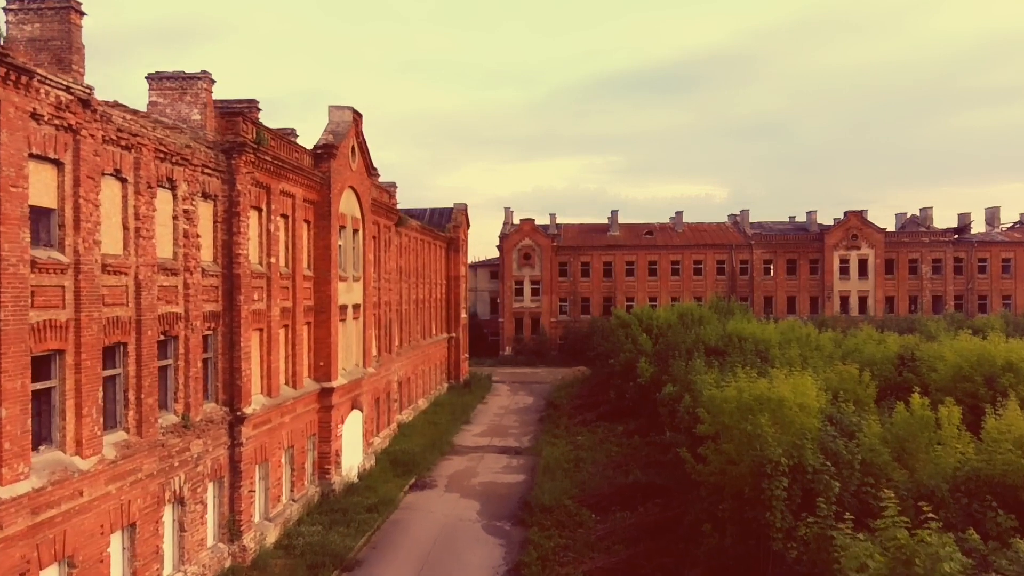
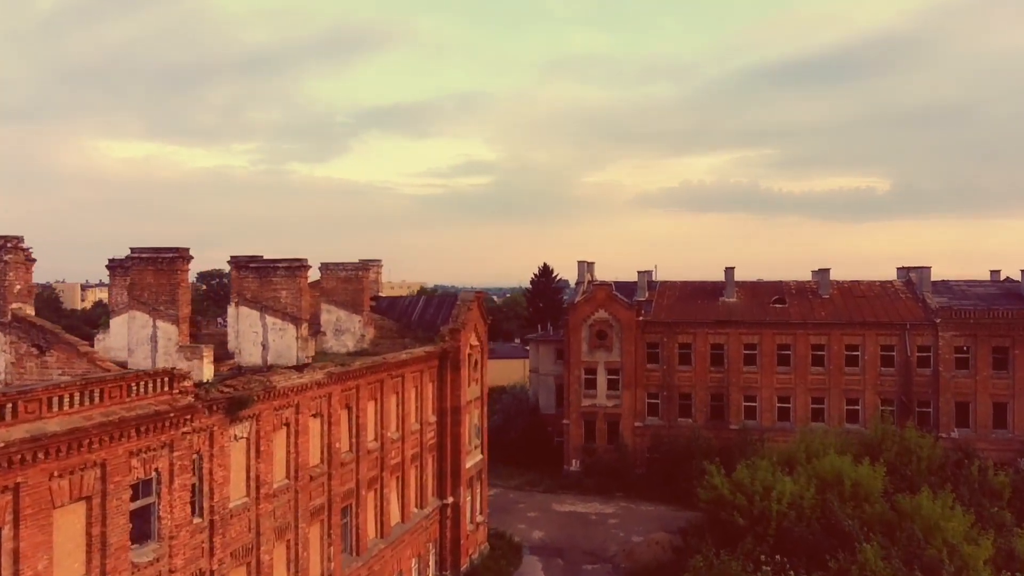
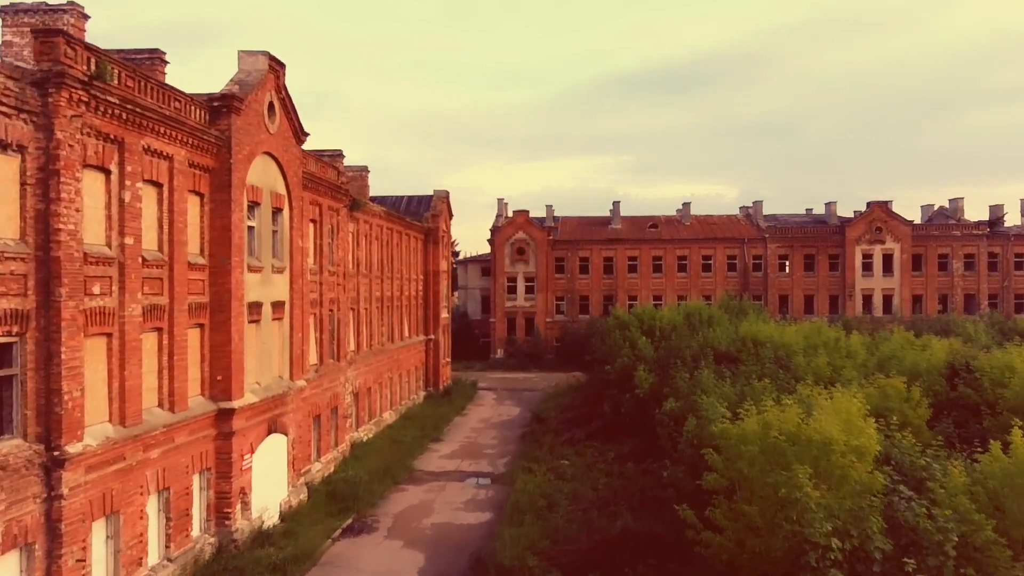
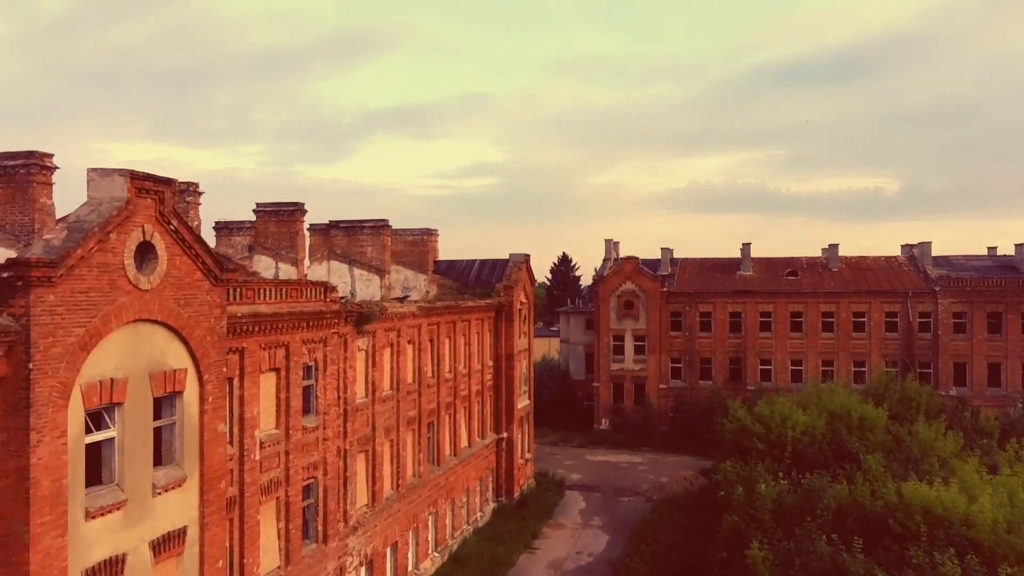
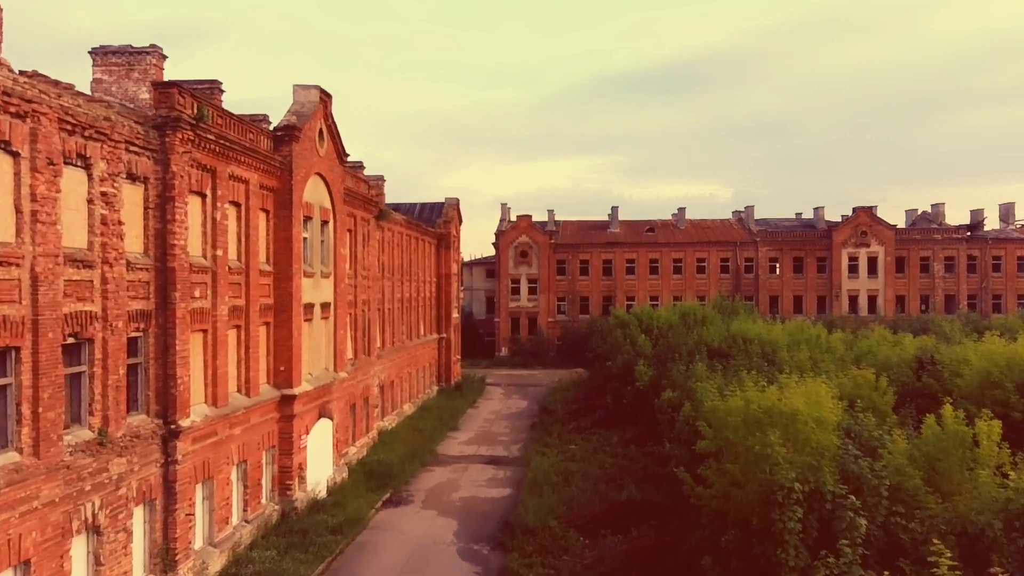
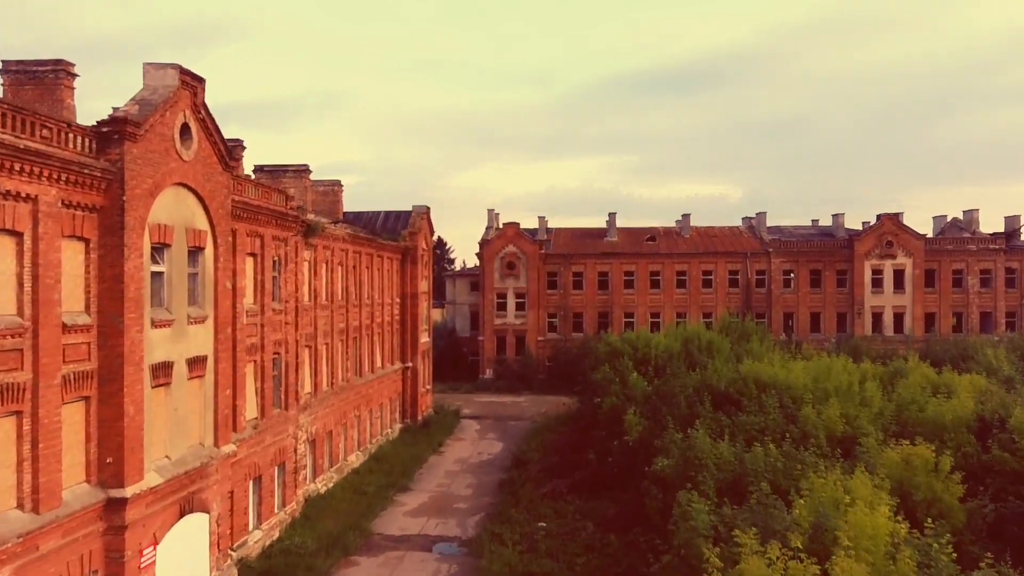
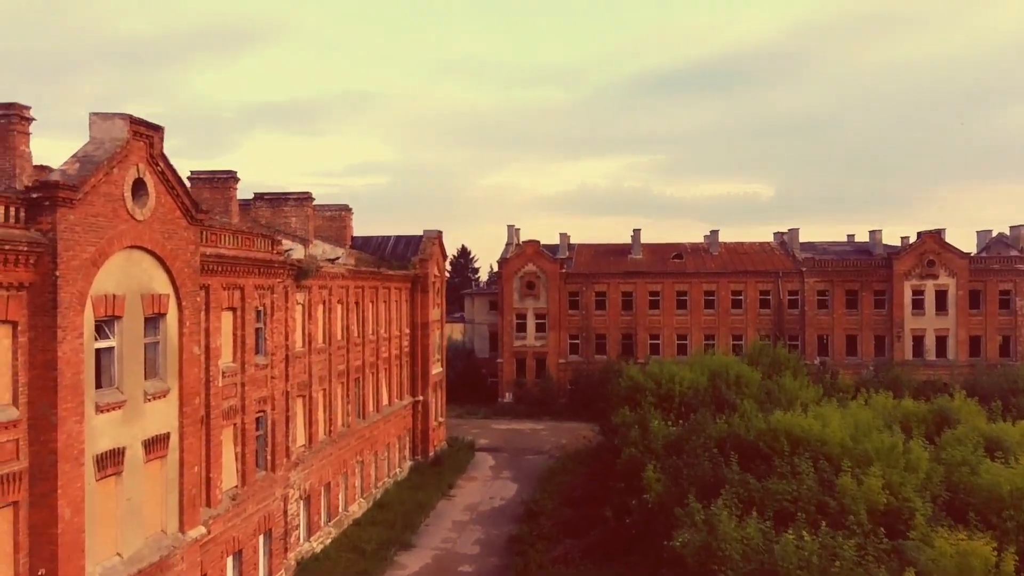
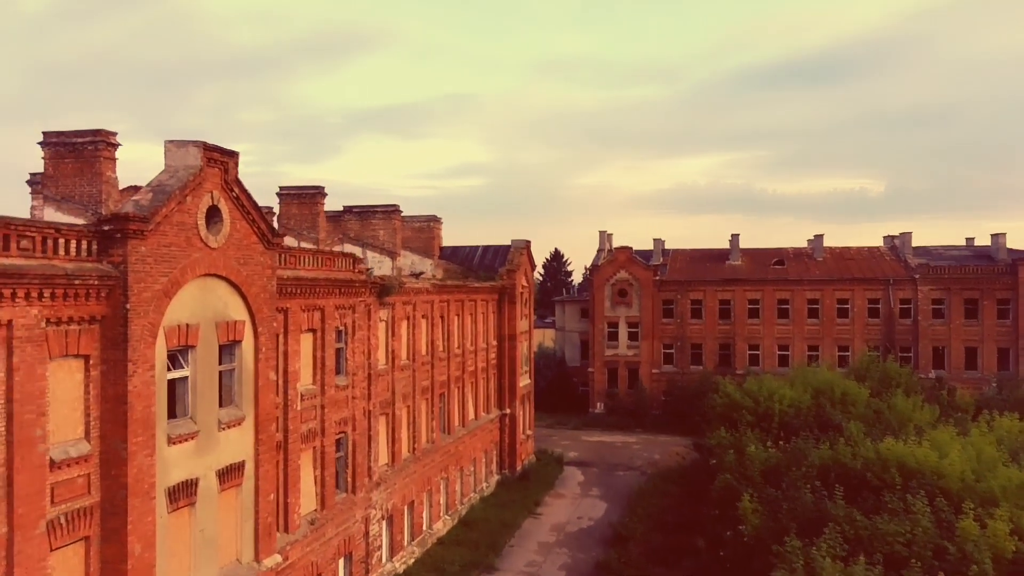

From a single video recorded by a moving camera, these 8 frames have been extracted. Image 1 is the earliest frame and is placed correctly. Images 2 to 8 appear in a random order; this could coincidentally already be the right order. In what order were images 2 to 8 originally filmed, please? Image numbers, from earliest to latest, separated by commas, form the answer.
5, 3, 6, 7, 8, 4, 2
